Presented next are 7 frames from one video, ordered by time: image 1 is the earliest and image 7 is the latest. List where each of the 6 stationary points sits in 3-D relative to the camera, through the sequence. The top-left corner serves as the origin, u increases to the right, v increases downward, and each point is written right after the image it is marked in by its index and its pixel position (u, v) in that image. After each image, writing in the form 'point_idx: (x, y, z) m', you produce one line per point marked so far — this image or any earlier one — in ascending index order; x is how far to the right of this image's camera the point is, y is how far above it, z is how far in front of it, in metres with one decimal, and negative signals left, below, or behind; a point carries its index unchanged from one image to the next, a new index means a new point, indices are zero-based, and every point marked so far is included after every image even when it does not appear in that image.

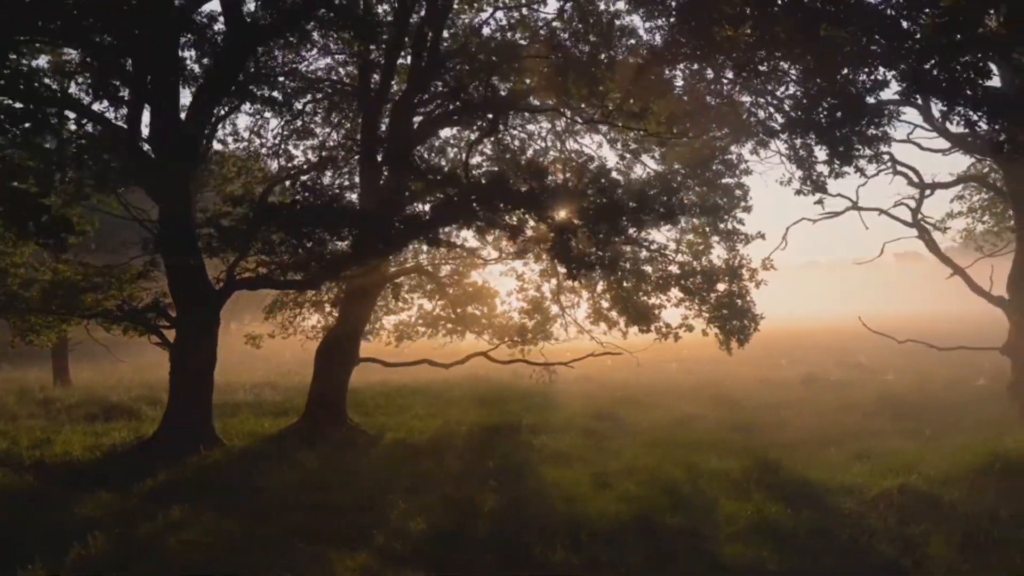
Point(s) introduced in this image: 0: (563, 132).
0: (+1.1, +3.2, +16.5) m
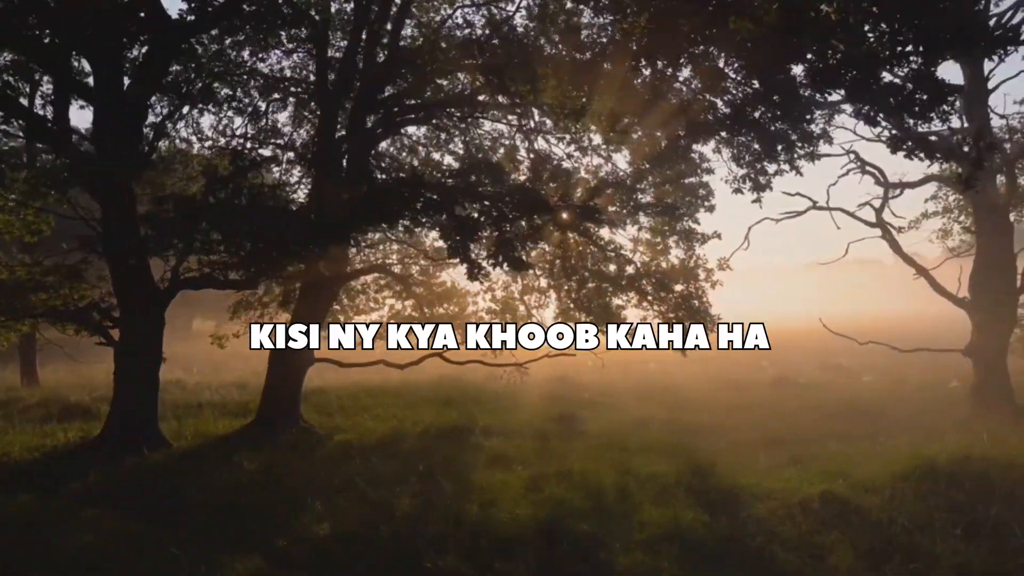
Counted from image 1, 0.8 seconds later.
0: (+0.4, +3.2, +16.4) m
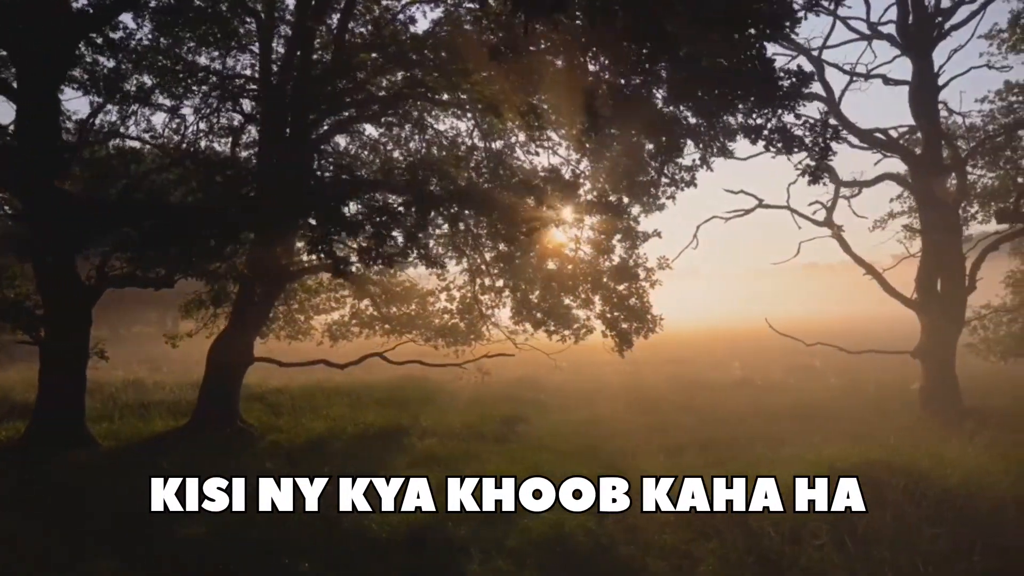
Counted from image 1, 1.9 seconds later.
0: (-0.6, +3.2, +16.1) m
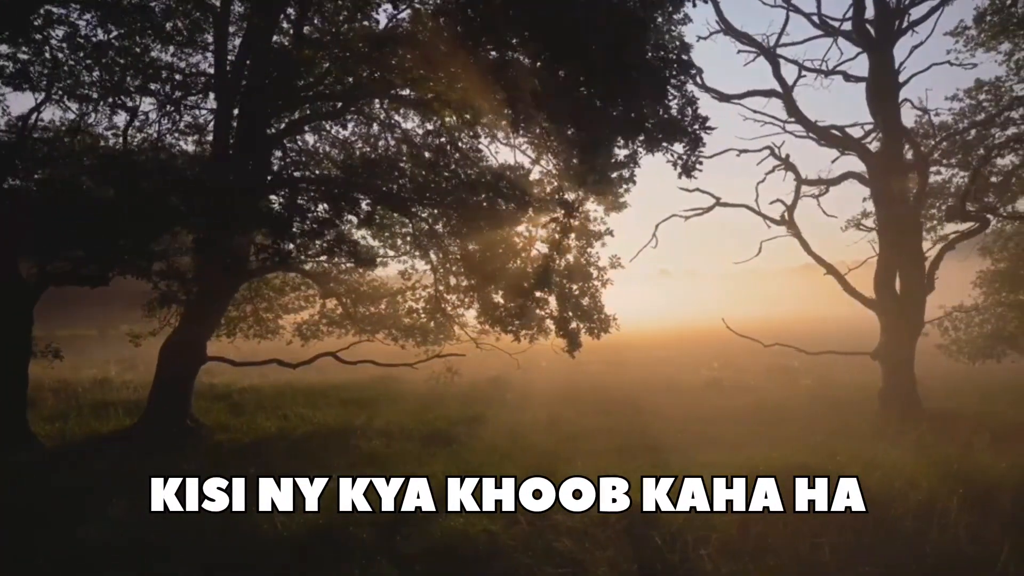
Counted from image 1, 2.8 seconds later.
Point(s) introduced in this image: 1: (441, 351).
0: (-1.4, +3.2, +16.0) m
1: (-1.7, -1.6, +19.8) m
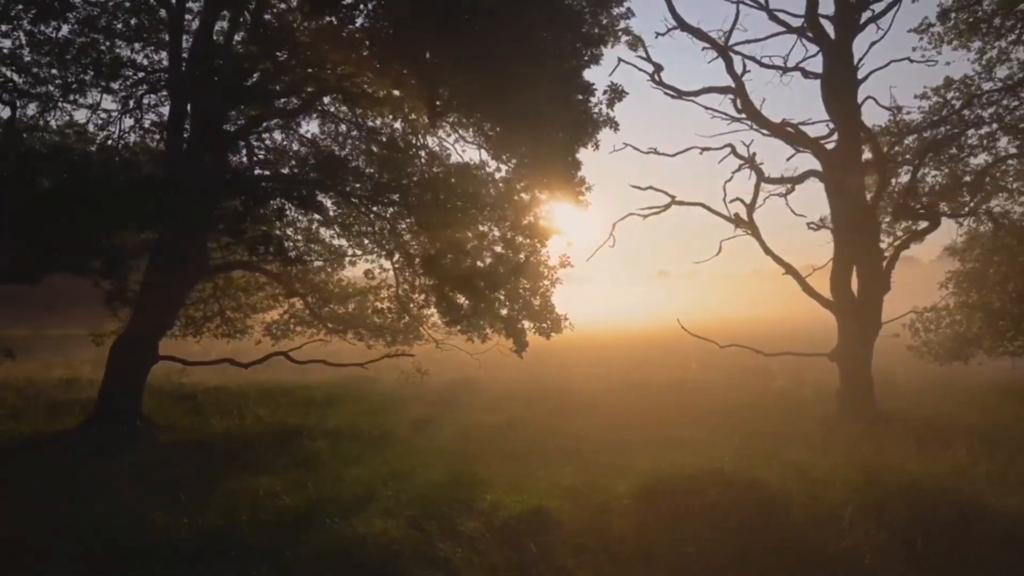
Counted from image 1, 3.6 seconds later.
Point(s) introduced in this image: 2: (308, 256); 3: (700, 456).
0: (-2.1, +3.2, +15.8) m
1: (-2.5, -1.5, +19.6) m
2: (-4.6, +0.7, +18.2) m
3: (+2.6, -2.3, +11.1) m
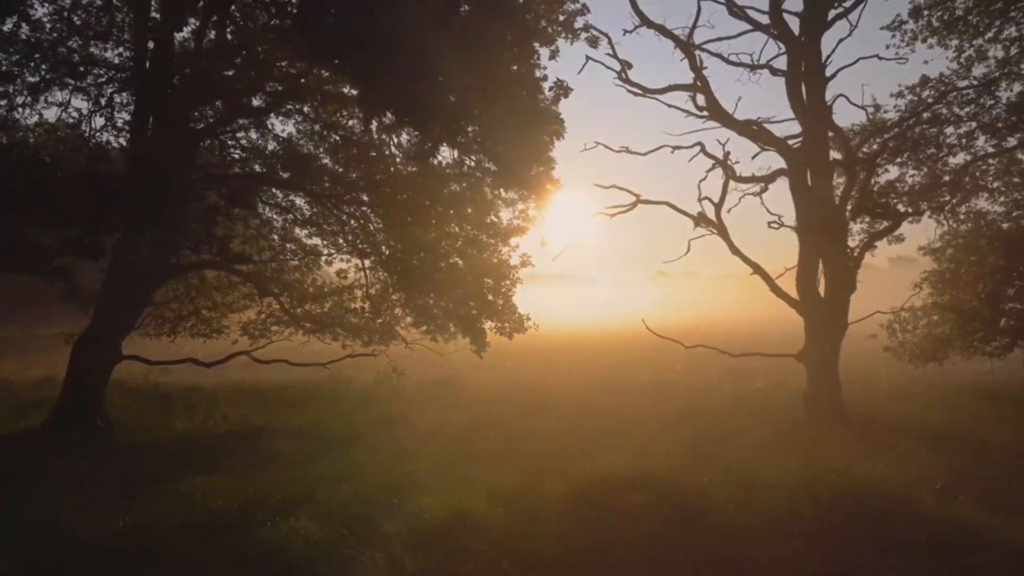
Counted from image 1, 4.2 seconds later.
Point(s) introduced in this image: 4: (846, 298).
0: (-2.7, +3.2, +15.7) m
1: (-3.1, -1.5, +19.5) m
2: (-5.2, +0.7, +18.1) m
3: (+2.0, -2.3, +11.0) m
4: (+5.2, -0.1, +12.7) m
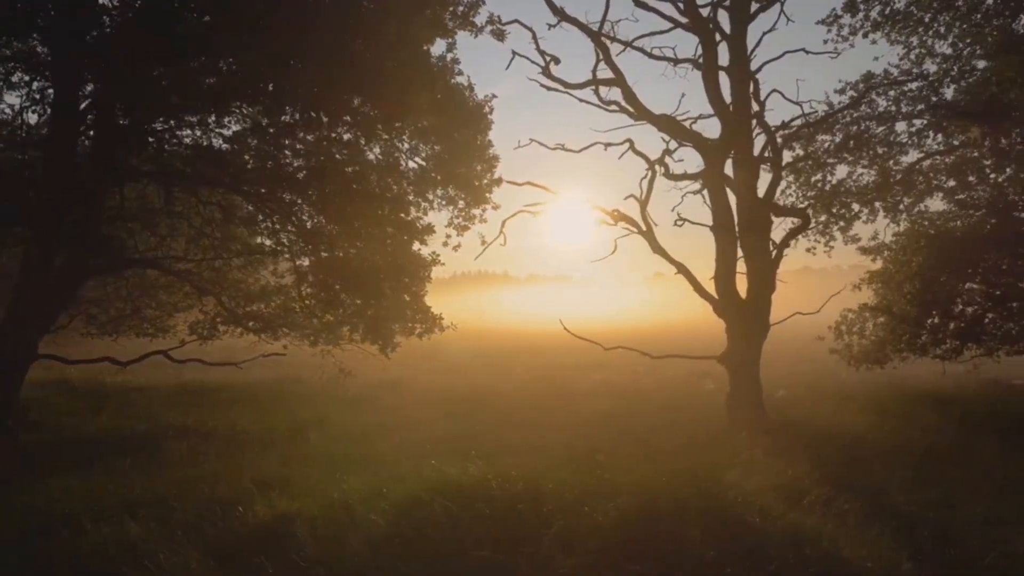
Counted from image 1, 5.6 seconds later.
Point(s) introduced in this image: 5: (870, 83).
0: (-4.0, +3.2, +15.5) m
1: (-4.3, -1.5, +19.3) m
2: (-6.4, +0.7, +17.9) m
3: (+0.6, -2.3, +10.7) m
4: (+3.9, -0.1, +12.4) m
5: (+7.2, +4.1, +16.2) m
